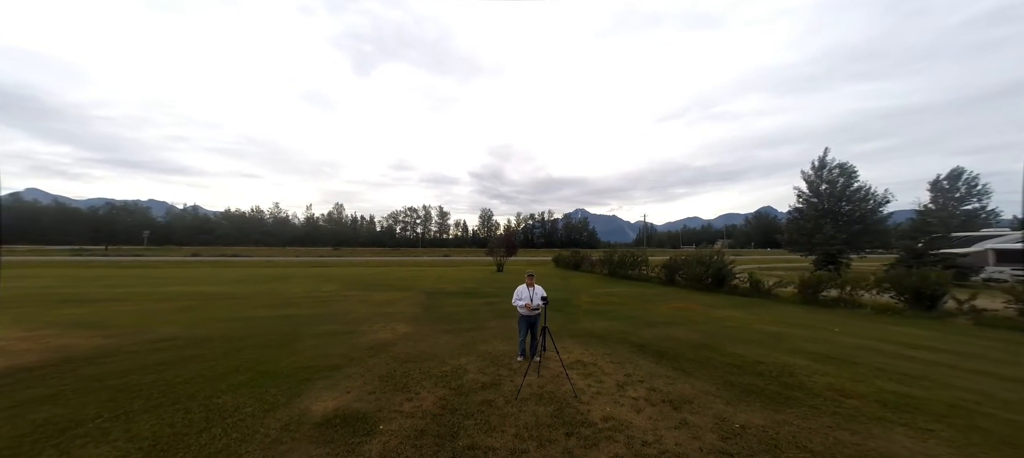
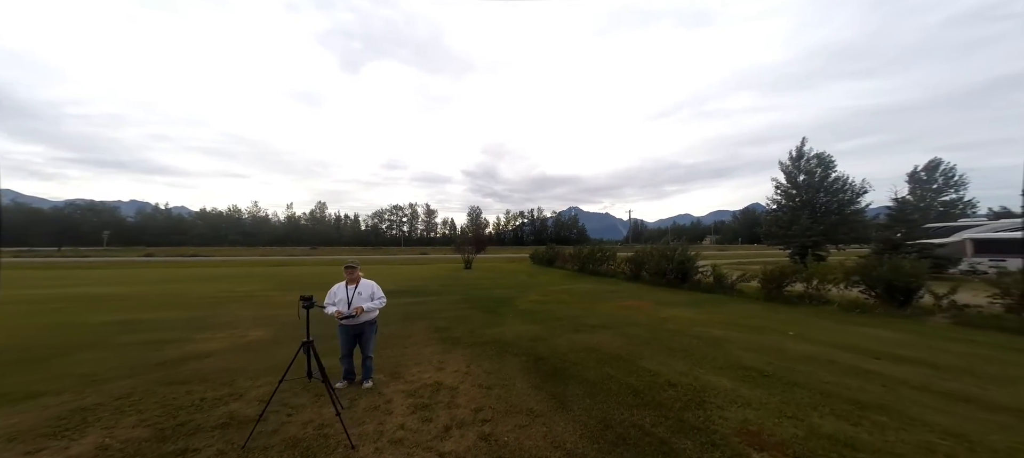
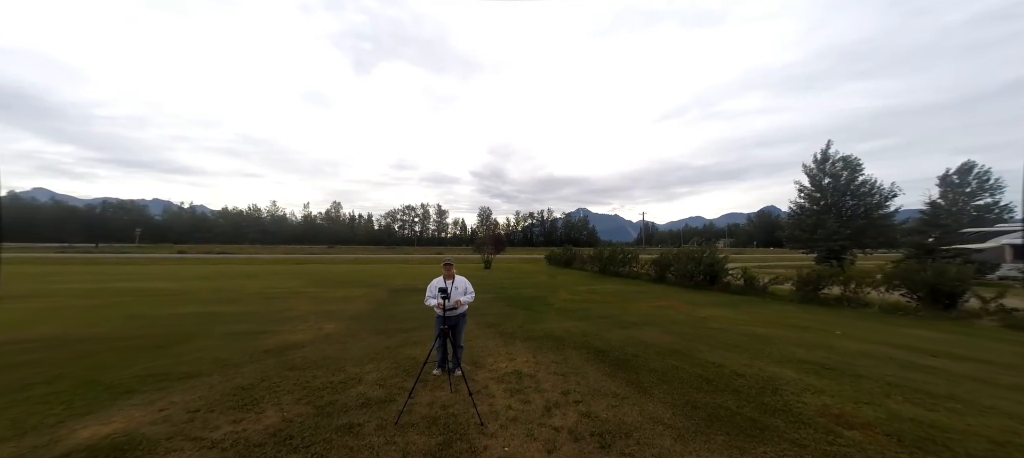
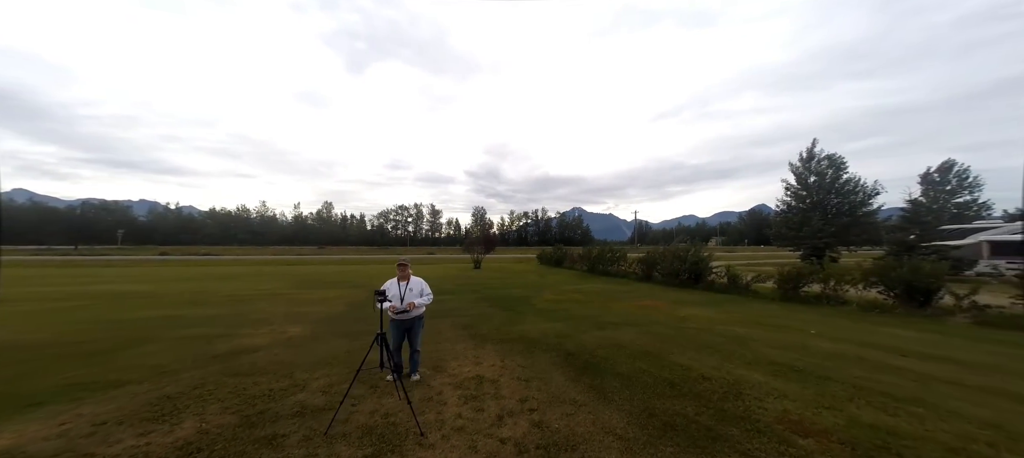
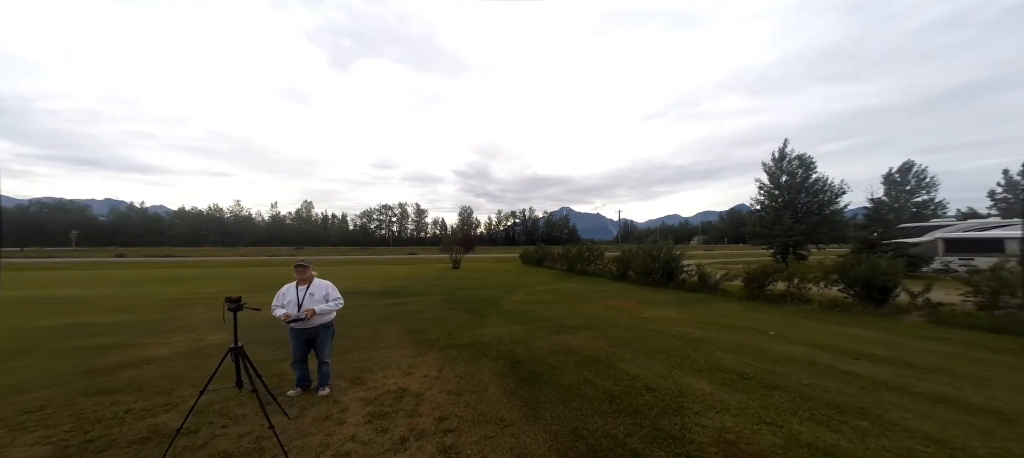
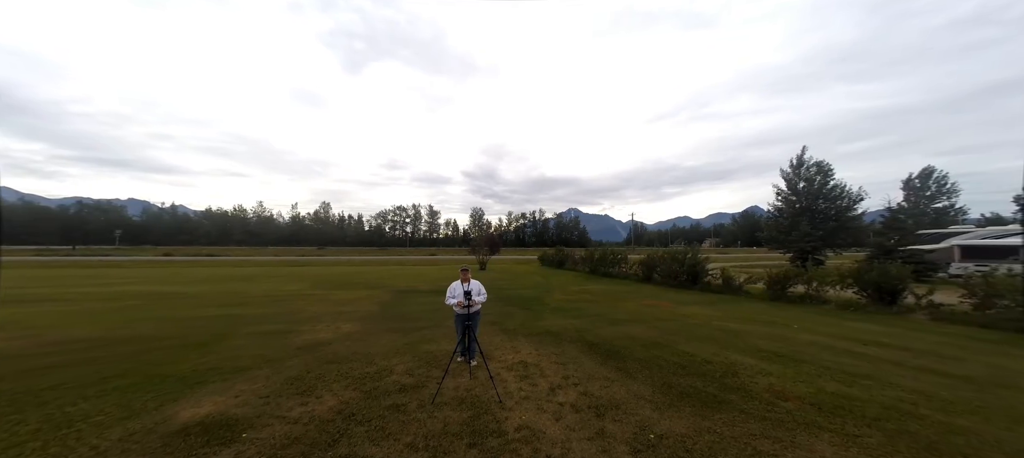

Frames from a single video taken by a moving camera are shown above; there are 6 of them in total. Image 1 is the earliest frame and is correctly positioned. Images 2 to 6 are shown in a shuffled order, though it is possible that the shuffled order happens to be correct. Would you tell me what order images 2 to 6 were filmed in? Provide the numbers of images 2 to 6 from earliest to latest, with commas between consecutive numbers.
6, 3, 4, 2, 5
